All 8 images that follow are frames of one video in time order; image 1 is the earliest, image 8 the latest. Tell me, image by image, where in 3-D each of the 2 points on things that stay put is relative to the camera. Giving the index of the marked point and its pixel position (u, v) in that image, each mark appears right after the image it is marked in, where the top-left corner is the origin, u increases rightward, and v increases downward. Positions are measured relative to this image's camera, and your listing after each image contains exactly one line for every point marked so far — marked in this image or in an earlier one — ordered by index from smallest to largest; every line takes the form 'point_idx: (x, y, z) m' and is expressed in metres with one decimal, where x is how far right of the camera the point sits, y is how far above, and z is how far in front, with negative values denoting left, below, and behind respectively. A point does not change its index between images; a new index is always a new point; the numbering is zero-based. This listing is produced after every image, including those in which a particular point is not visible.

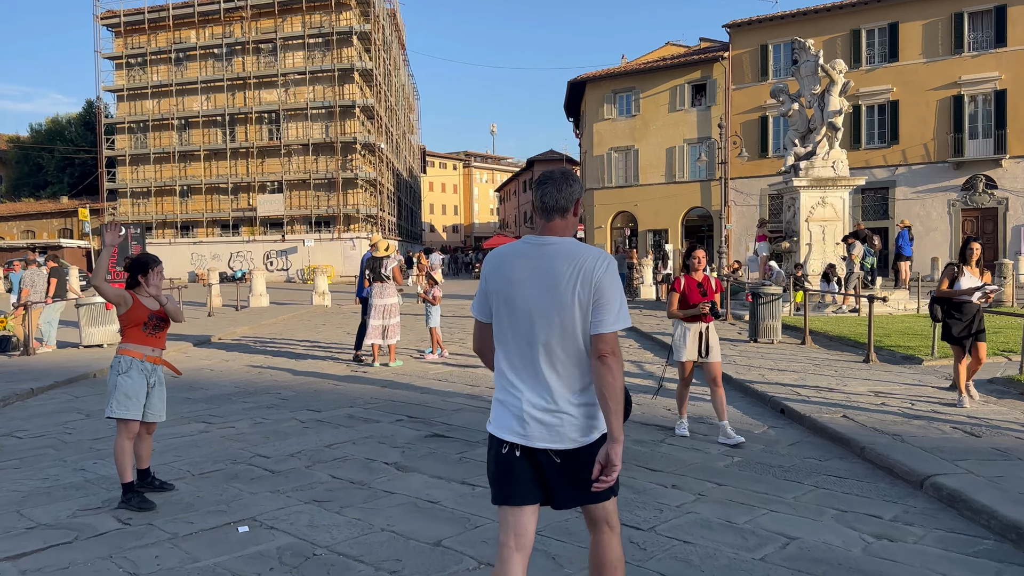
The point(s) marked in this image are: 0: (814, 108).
0: (+6.6, +3.9, +18.0) m
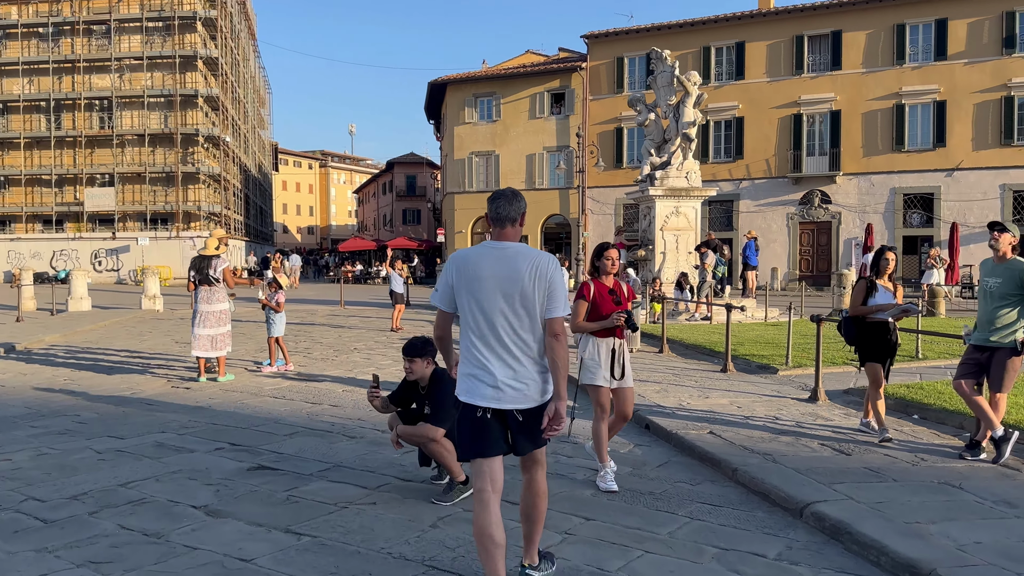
0: (+3.5, +3.7, +18.1) m
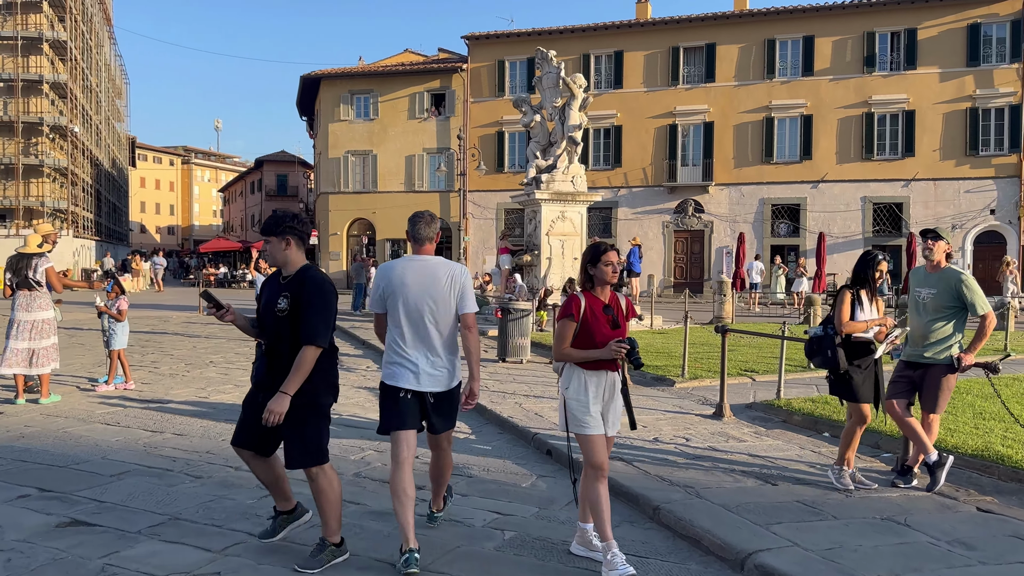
0: (+0.9, +3.6, +17.6) m
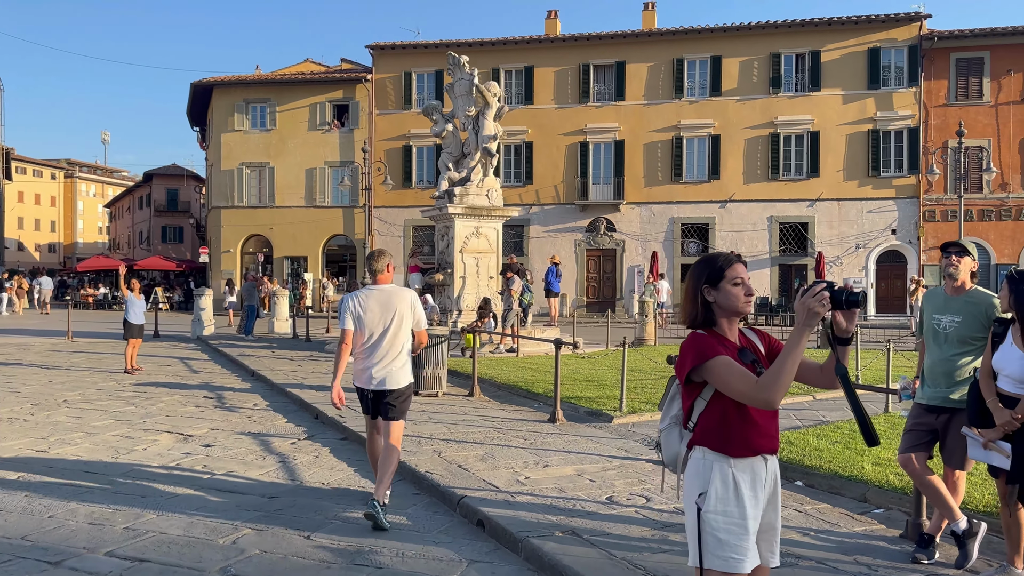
0: (-0.9, +3.1, +16.4) m
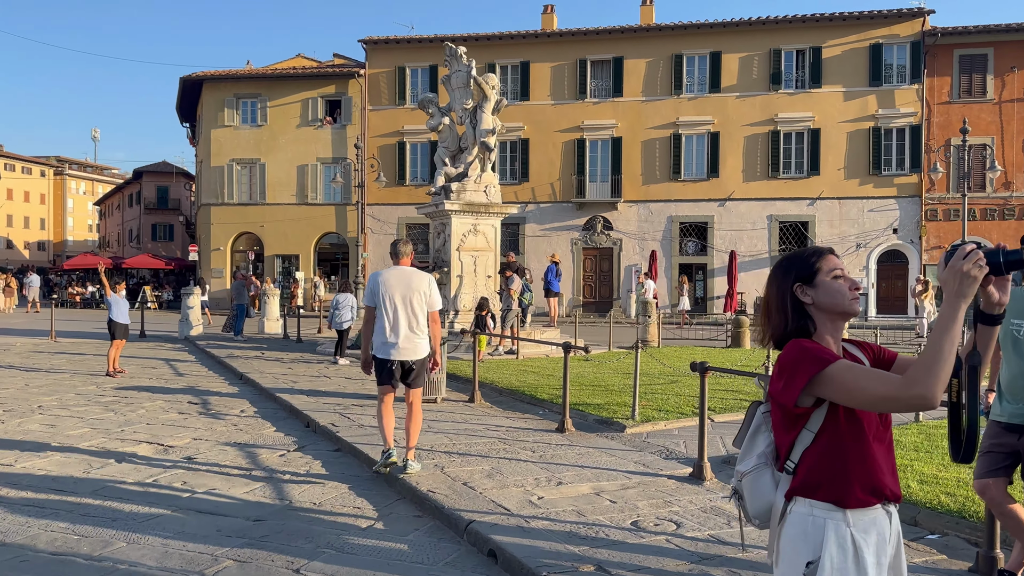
0: (-0.9, +3.2, +15.9) m
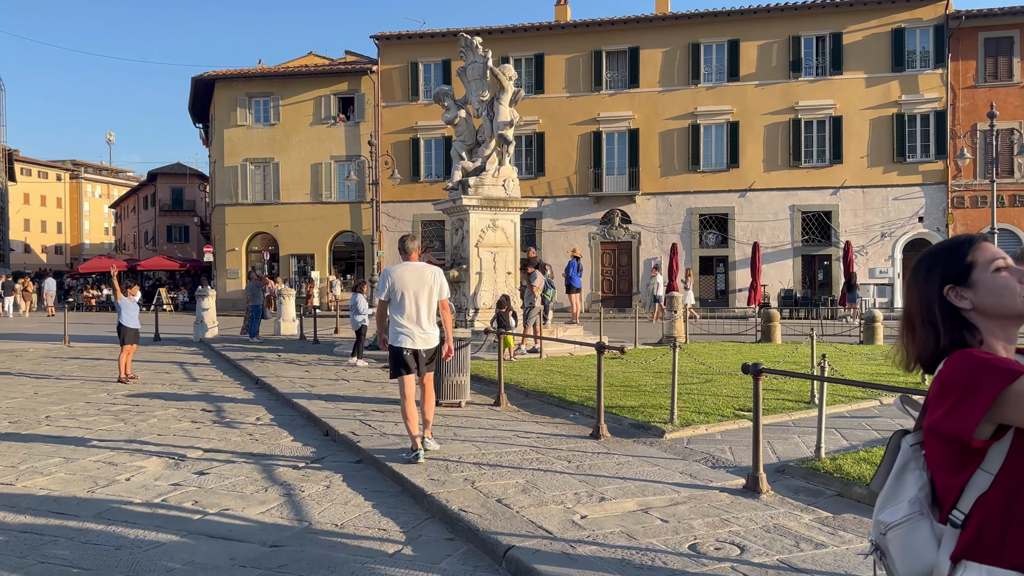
0: (-0.6, +3.2, +15.4) m
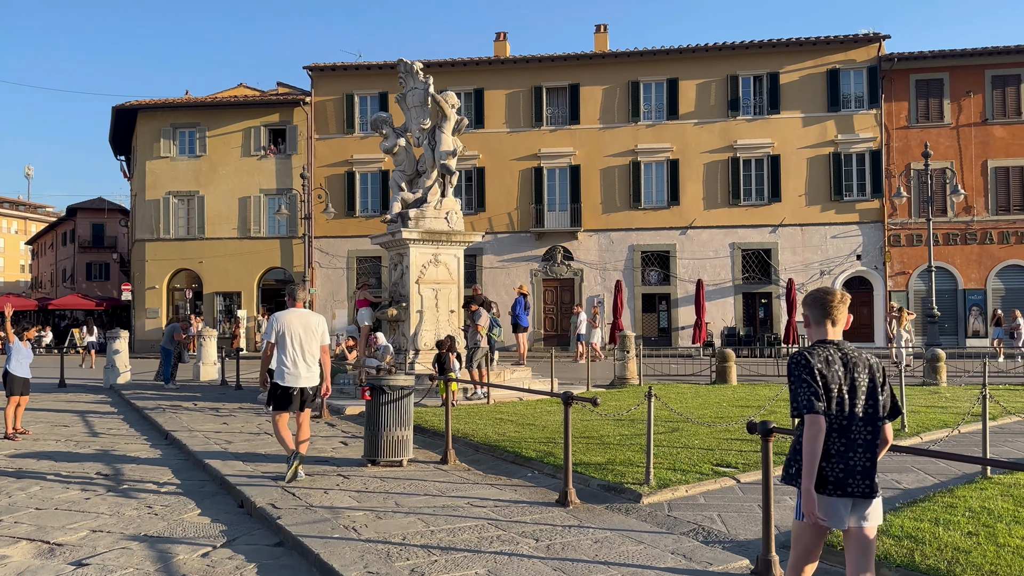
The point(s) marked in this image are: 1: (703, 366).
0: (-1.6, +2.5, +14.5) m
1: (+4.0, -1.7, +17.4) m
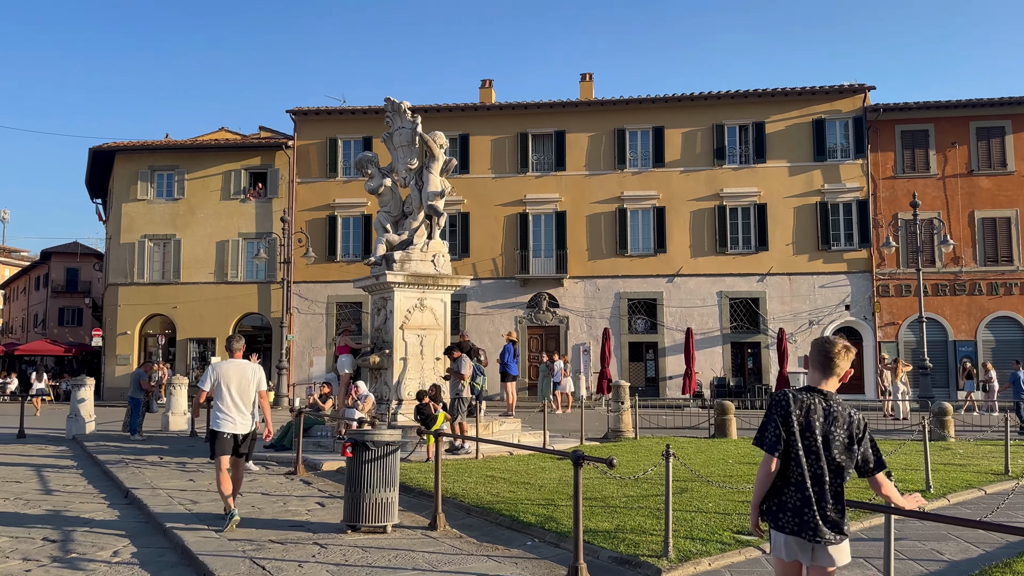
0: (-1.8, +1.7, +13.9) m
1: (+3.7, -2.7, +16.7) m
